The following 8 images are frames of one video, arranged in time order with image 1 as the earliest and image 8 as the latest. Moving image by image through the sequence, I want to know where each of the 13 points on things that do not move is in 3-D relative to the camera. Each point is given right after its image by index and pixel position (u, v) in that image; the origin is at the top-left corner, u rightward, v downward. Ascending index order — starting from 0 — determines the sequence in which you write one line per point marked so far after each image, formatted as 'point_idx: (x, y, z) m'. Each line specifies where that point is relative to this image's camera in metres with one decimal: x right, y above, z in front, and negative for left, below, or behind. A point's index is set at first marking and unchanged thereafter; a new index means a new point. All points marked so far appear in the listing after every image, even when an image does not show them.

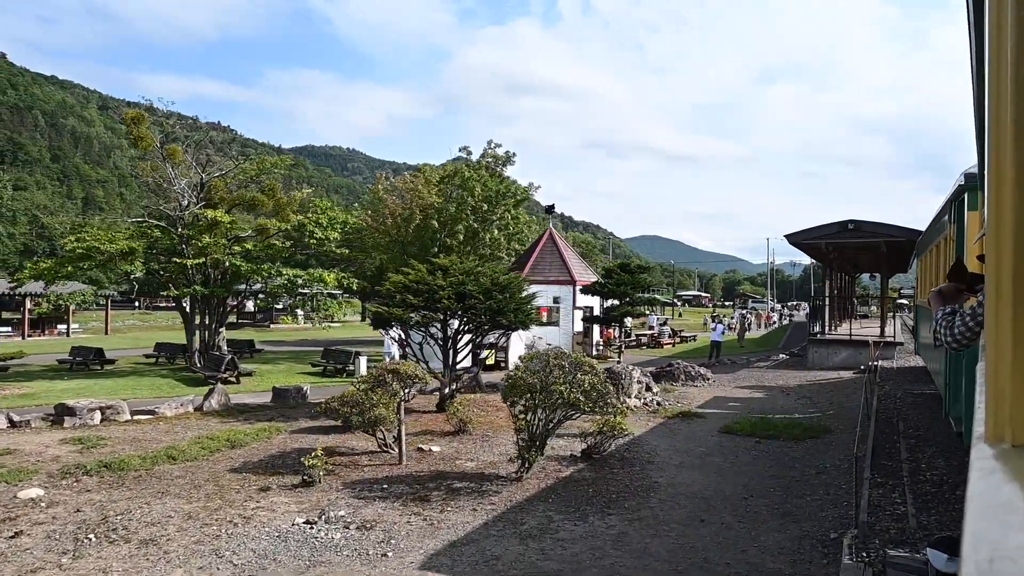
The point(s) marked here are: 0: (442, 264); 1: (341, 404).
0: (-1.2, +0.4, +11.9) m
1: (-2.0, -1.3, +7.9) m
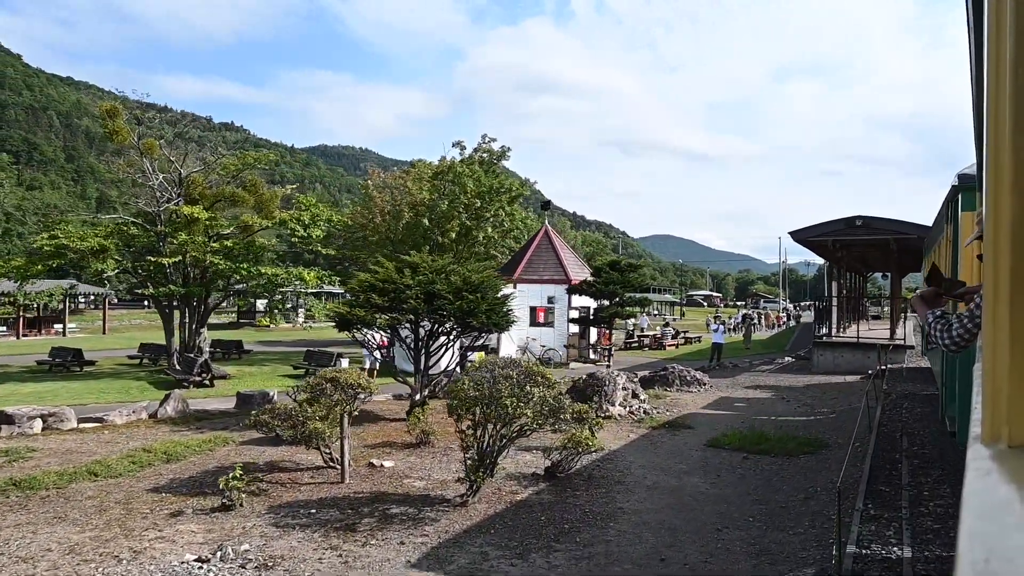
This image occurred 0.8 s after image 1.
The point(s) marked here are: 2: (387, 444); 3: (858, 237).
0: (-1.6, +0.4, +11.1) m
1: (-2.5, -1.3, +7.1) m
2: (-1.7, -2.1, +9.4) m
3: (+9.0, +1.3, +18.1) m
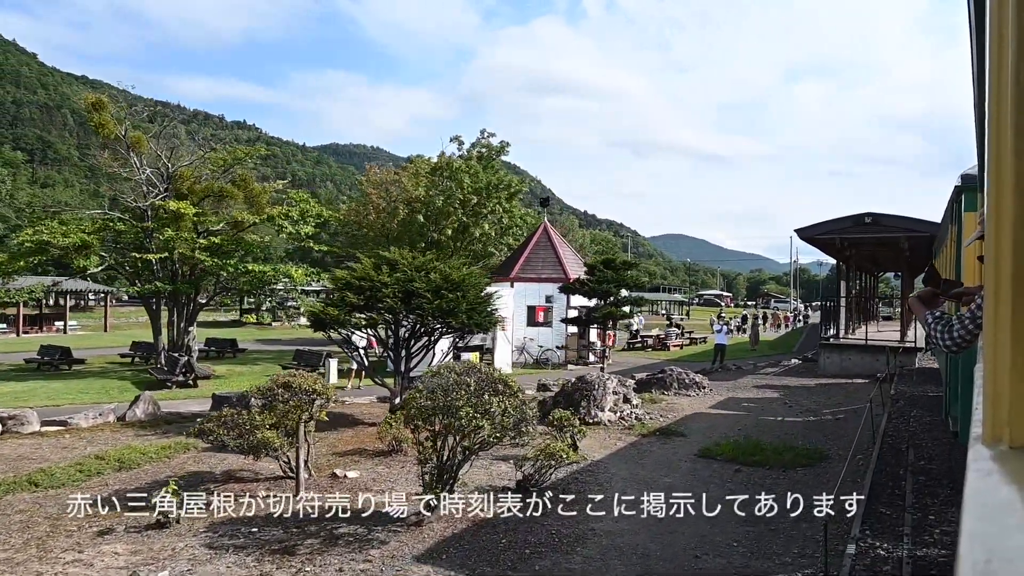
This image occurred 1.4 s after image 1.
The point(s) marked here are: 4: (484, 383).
0: (-1.8, +0.5, +10.6) m
1: (-2.8, -1.3, +6.6) m
2: (-2.0, -2.1, +8.8) m
3: (+8.9, +1.3, +17.3) m
4: (-0.3, -0.8, +6.0) m
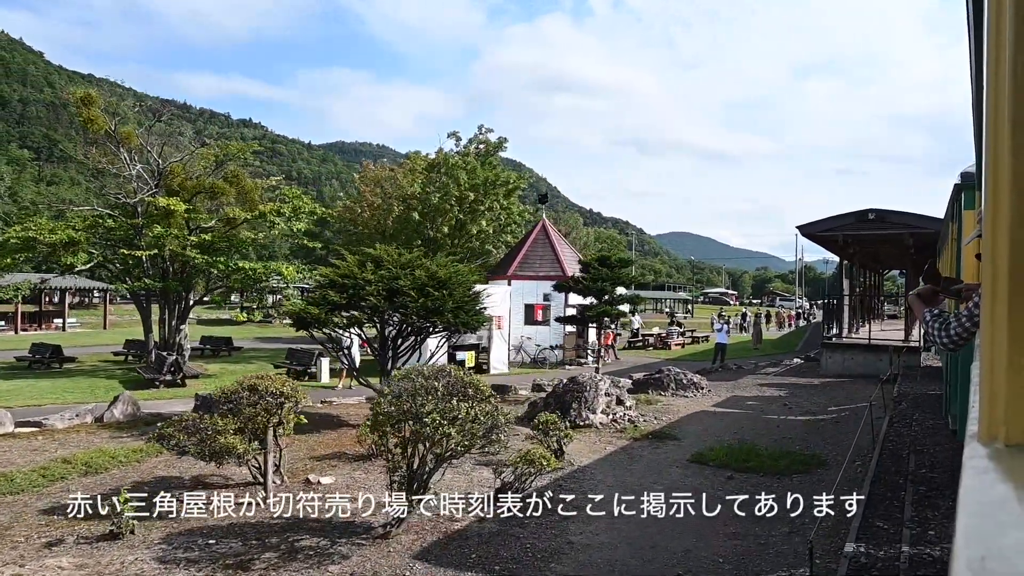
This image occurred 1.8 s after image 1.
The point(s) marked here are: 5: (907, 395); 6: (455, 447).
0: (-2.0, +0.5, +10.2) m
1: (-3.0, -1.3, +6.2) m
2: (-2.2, -2.1, +8.5) m
3: (+8.8, +1.4, +16.9) m
4: (-0.5, -0.8, +5.6) m
5: (+6.6, -1.7, +11.5) m
6: (-0.4, -1.2, +5.3) m
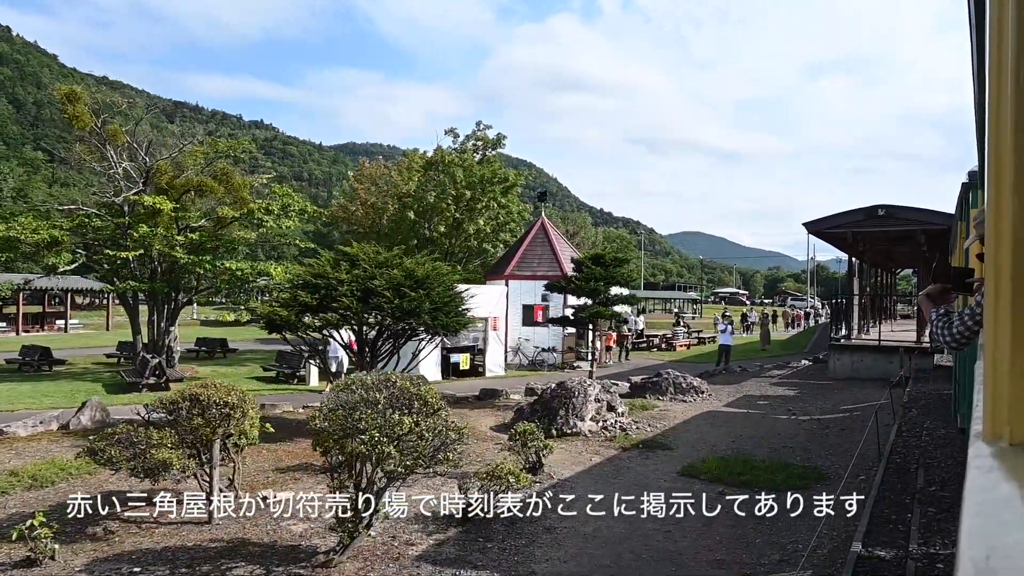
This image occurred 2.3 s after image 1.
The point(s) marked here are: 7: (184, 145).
0: (-2.3, +0.5, +9.7) m
1: (-3.3, -1.3, +5.7) m
2: (-2.4, -2.1, +8.0) m
3: (+8.7, +1.4, +16.2) m
4: (-0.8, -0.8, +5.1) m
5: (+6.4, -1.7, +10.9) m
6: (-0.7, -1.2, +4.8) m
7: (-8.9, +3.9, +18.9) m
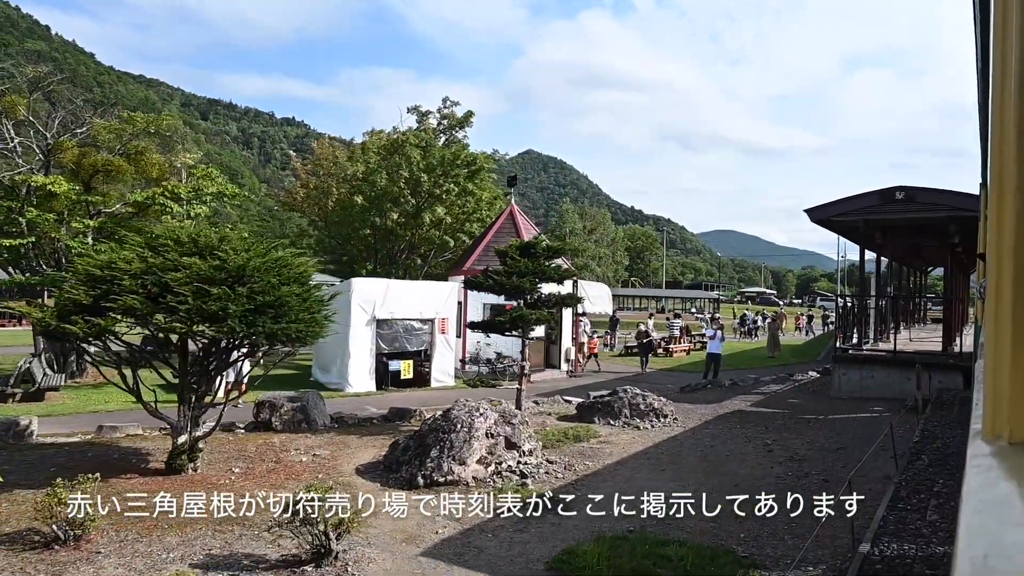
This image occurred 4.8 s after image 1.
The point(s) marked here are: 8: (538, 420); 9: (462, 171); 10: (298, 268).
0: (-3.7, +0.6, +7.3) m
1: (-5.0, -1.2, +3.3) m
2: (-4.0, -2.0, +5.6) m
3: (+7.4, +1.4, +13.3) m
4: (-2.5, -0.8, +2.6) m
5: (+4.9, -1.7, +8.1) m
6: (-2.4, -1.2, +2.3) m
7: (-10.0, +4.0, +16.7) m
8: (+0.4, -2.1, +11.1) m
9: (-1.4, +3.3, +19.3) m
10: (-2.3, +0.2, +7.6) m
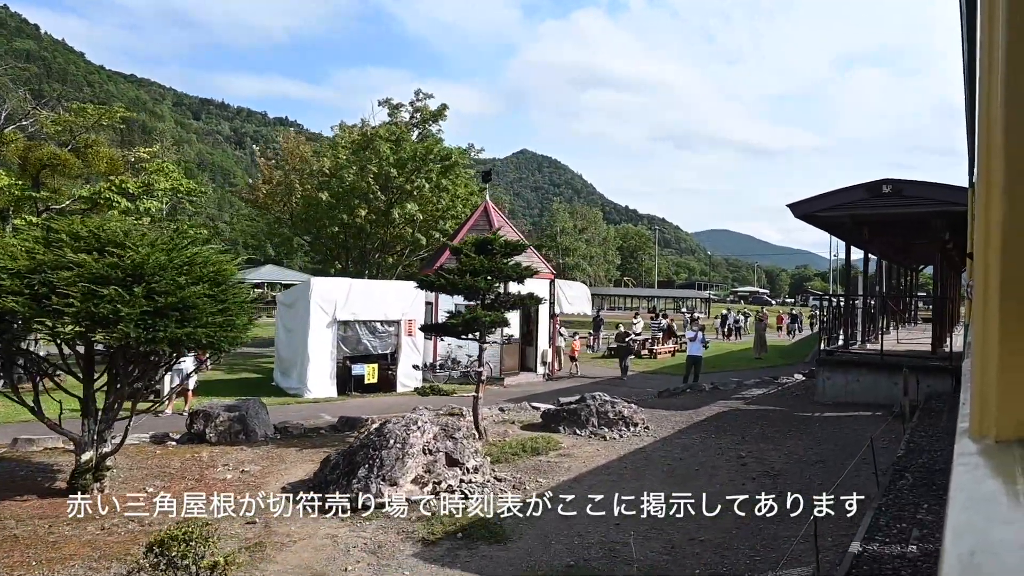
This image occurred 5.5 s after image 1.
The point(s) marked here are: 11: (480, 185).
0: (-4.3, +0.6, +6.5) m
1: (-5.5, -1.2, +2.5) m
2: (-4.6, -2.0, +4.8) m
3: (+6.8, +1.4, +12.6) m
4: (-3.0, -0.8, +1.8) m
5: (+4.3, -1.7, +7.4) m
6: (-3.0, -1.2, +1.5) m
7: (-10.7, +4.0, +15.9) m
8: (-0.2, -2.1, +10.3) m
9: (-2.1, +3.3, +18.5) m
10: (-2.9, +0.2, +6.8) m
11: (-0.9, +2.9, +19.5) m
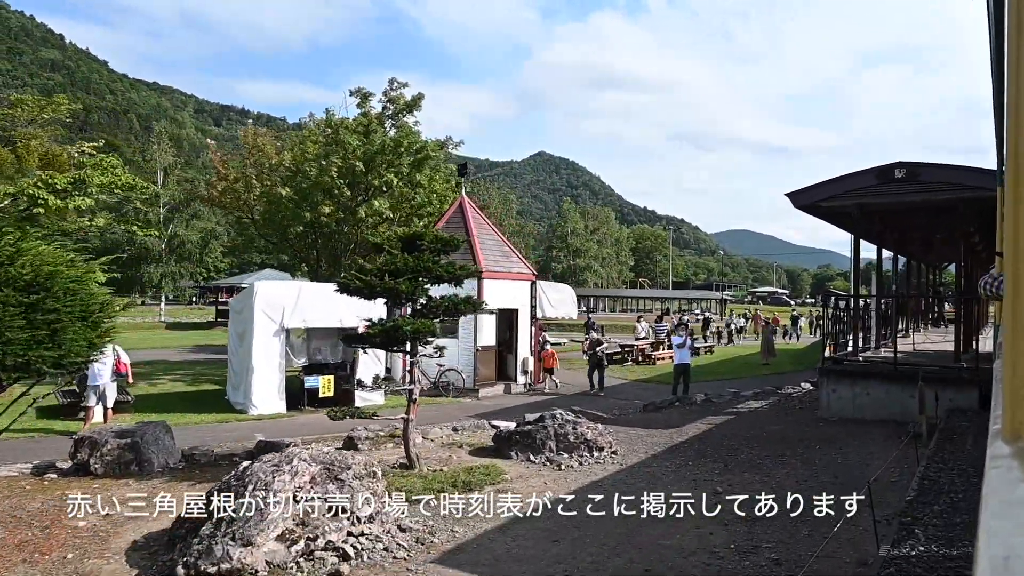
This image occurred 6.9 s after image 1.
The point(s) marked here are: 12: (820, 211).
0: (-5.2, +0.5, +5.2) m
1: (-6.4, -1.3, +1.3) m
2: (-5.4, -2.1, +3.5) m
3: (+6.1, +1.4, +11.0) m
4: (-4.0, -0.8, +0.5) m
5: (+3.5, -1.7, +5.8) m
6: (-3.9, -1.2, +0.1) m
7: (-11.3, +3.9, +14.8) m
8: (-0.9, -2.1, +8.9) m
9: (-2.6, +3.2, +17.2) m
10: (-3.8, +0.2, +5.5) m
11: (-1.4, +2.8, +18.1) m
12: (+5.3, +1.3, +11.9) m
